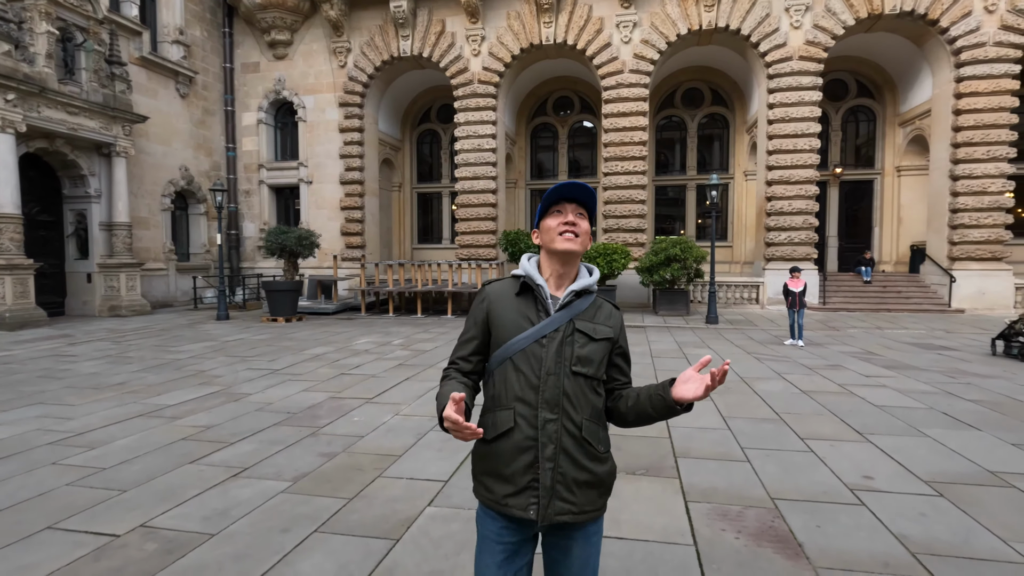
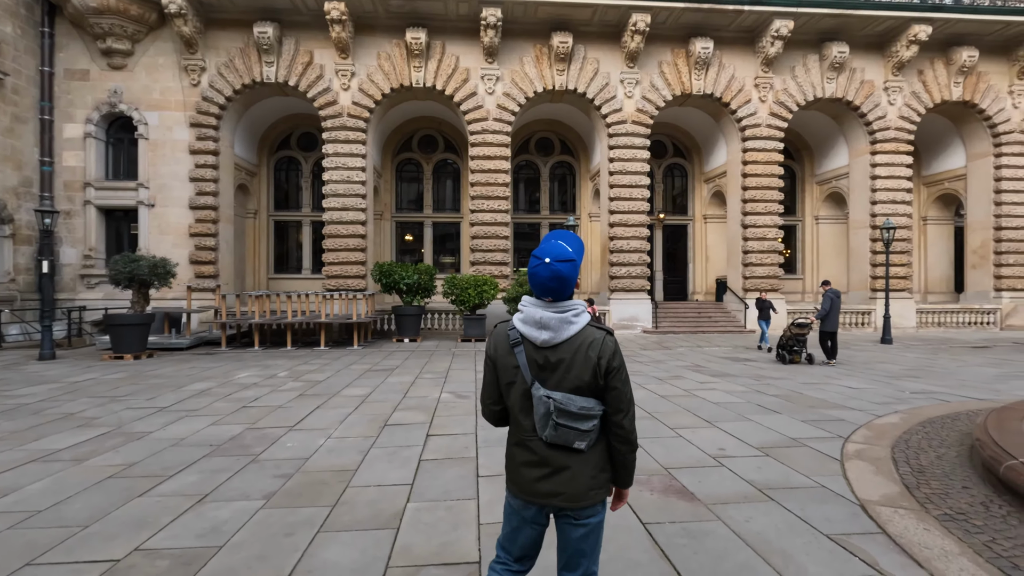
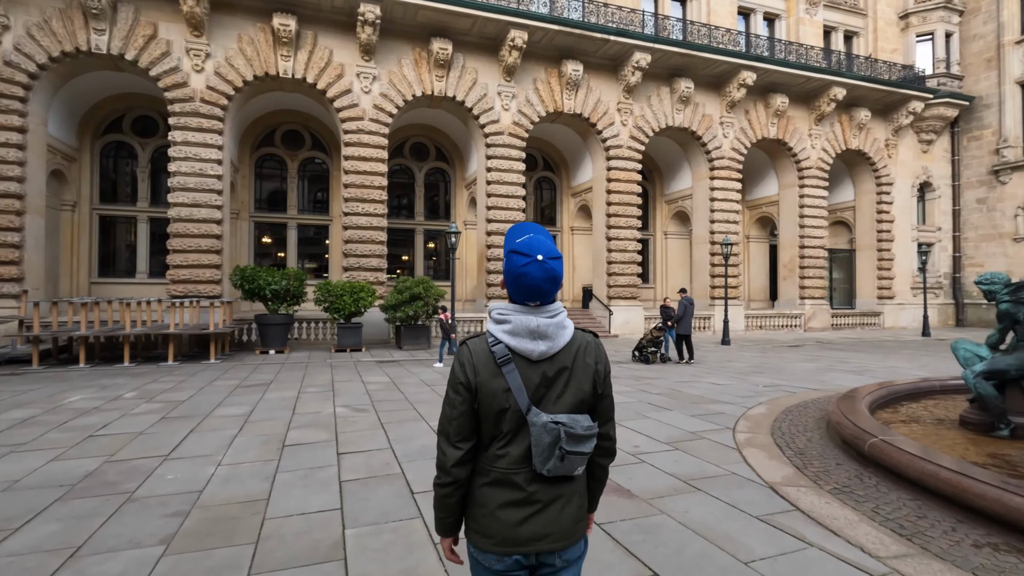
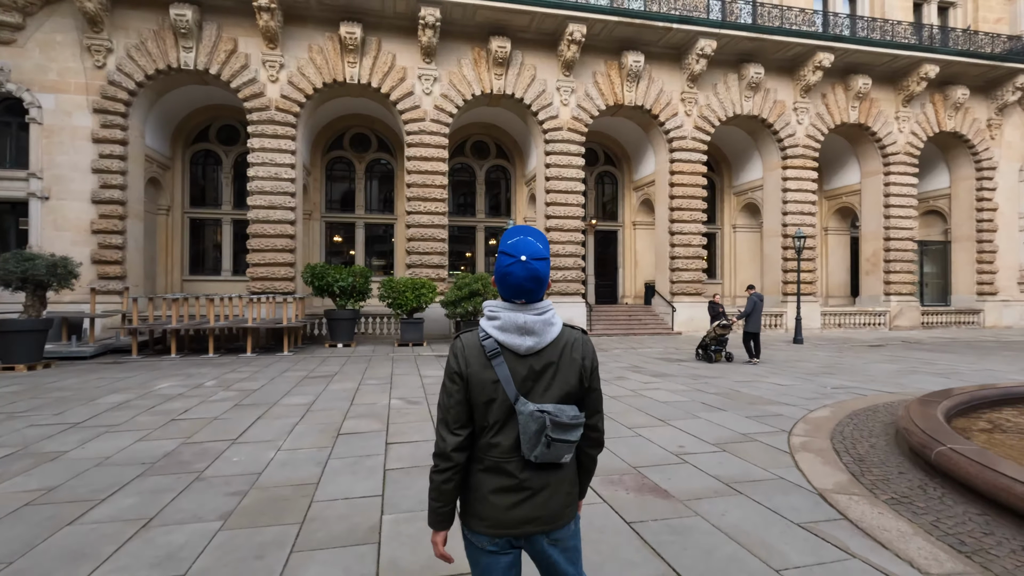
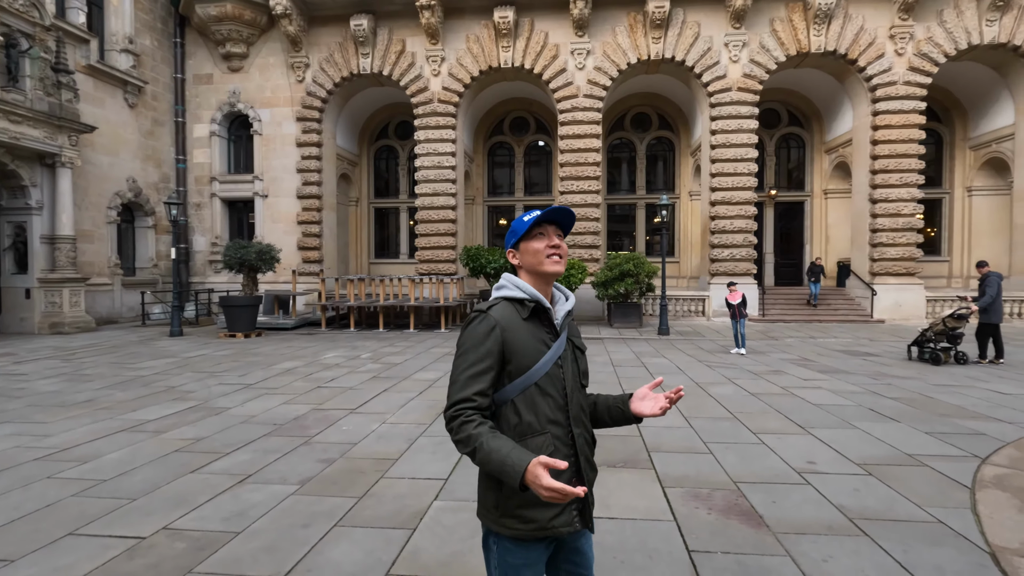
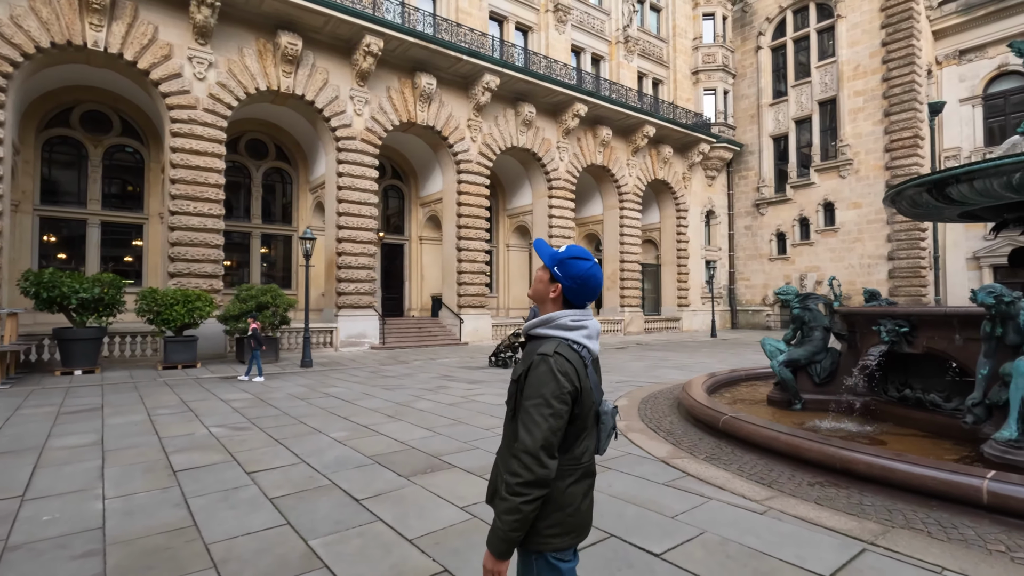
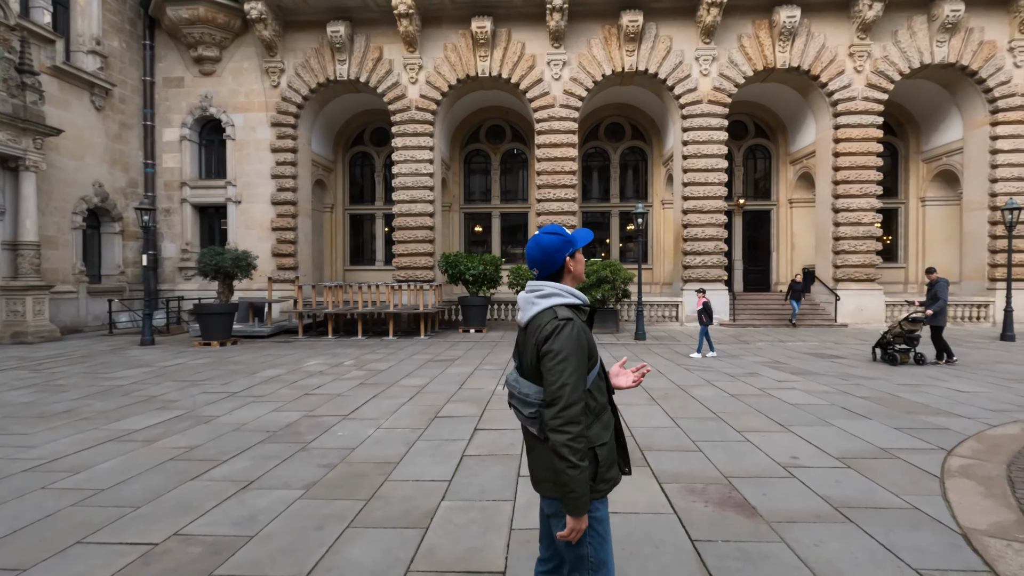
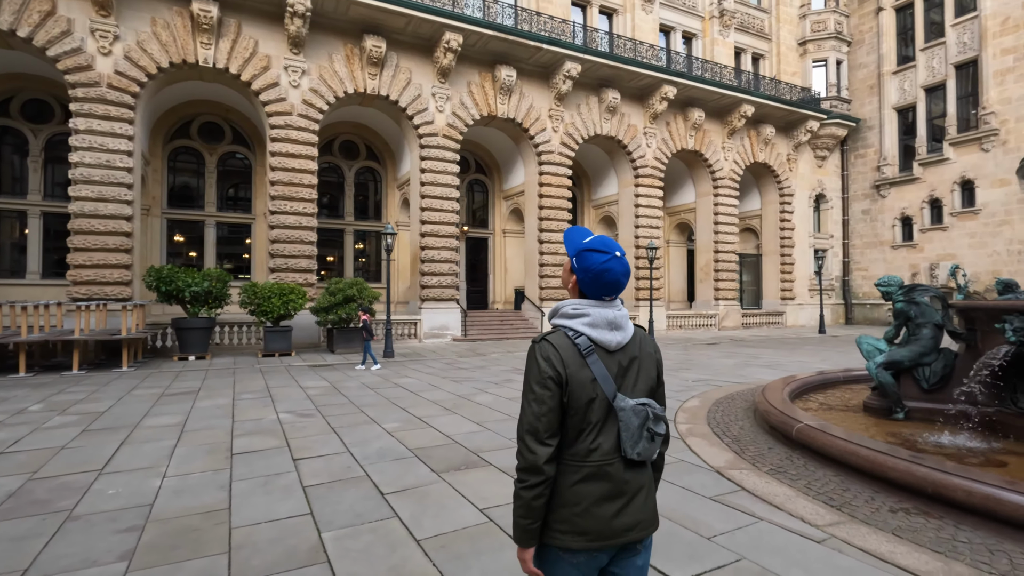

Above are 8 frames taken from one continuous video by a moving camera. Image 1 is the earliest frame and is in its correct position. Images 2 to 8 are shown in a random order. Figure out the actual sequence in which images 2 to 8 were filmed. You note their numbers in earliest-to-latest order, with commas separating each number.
5, 7, 2, 4, 3, 8, 6
